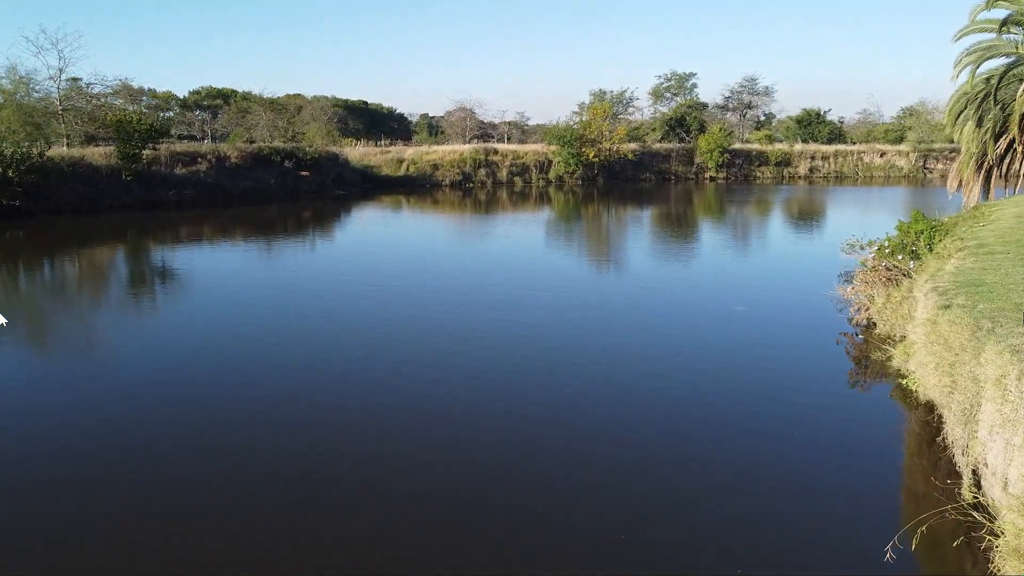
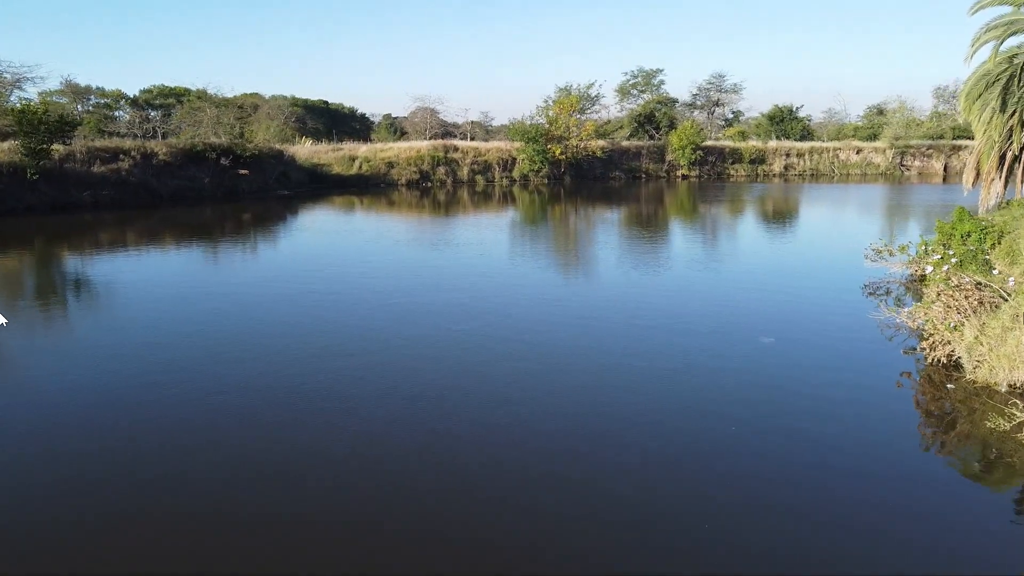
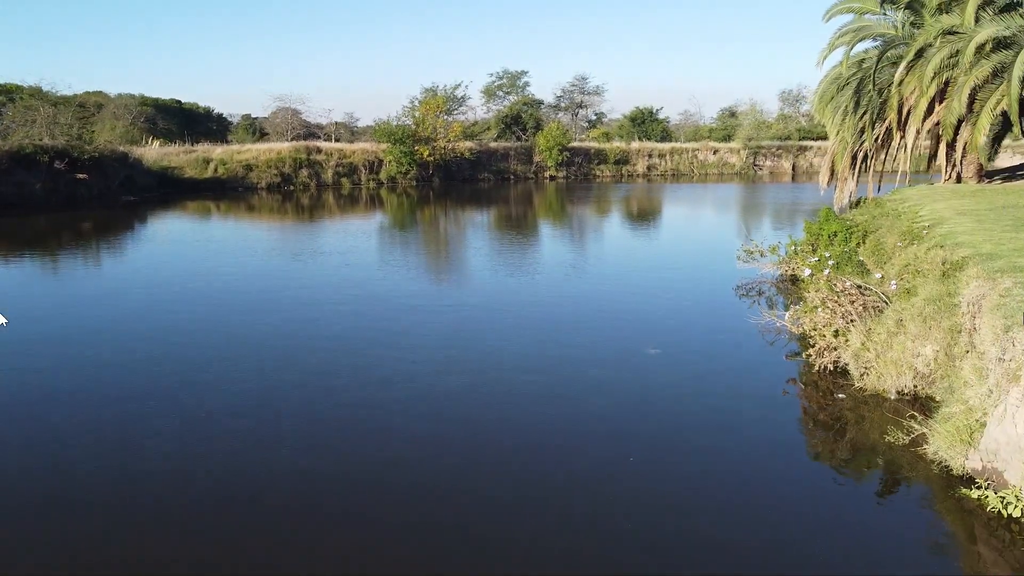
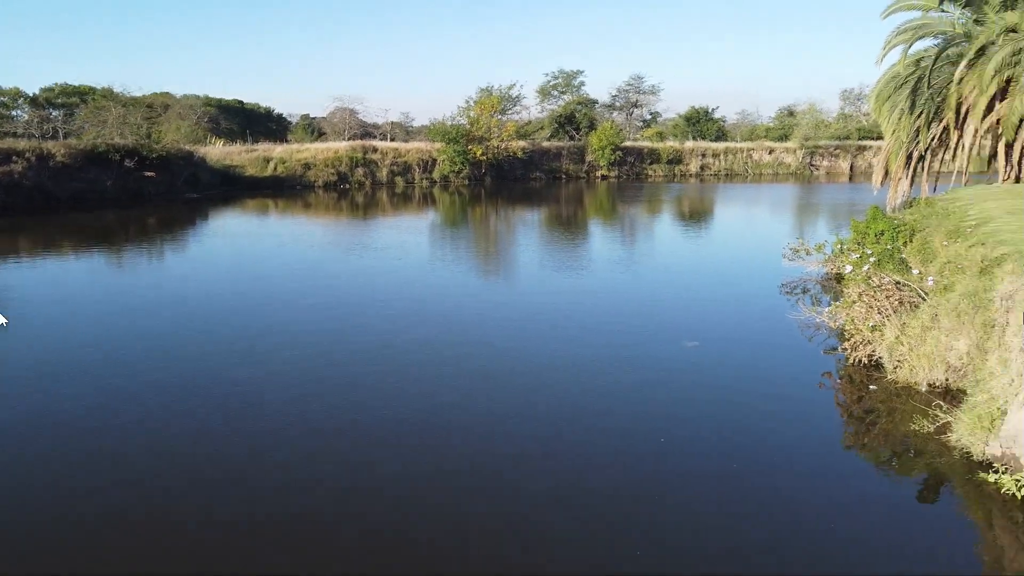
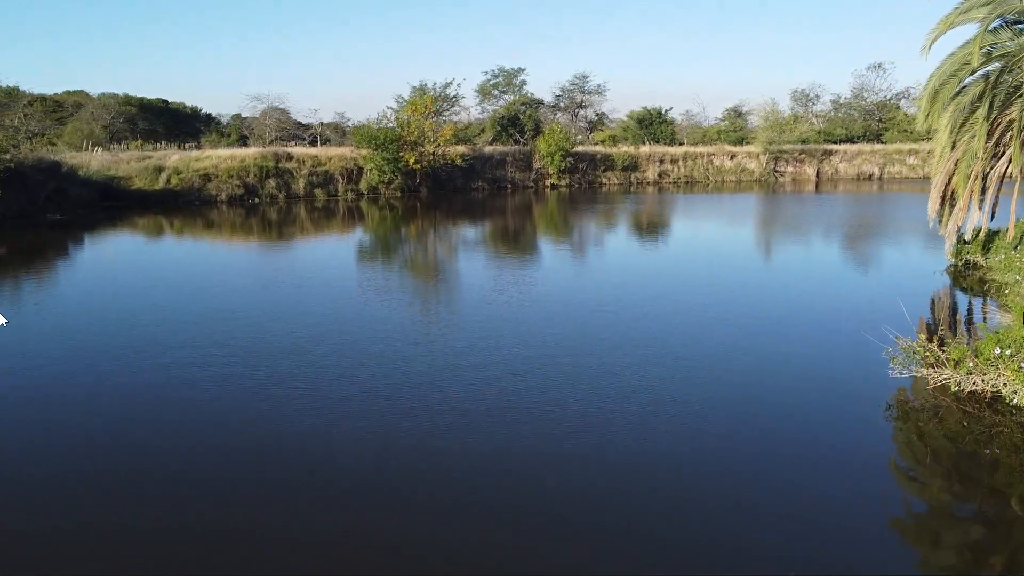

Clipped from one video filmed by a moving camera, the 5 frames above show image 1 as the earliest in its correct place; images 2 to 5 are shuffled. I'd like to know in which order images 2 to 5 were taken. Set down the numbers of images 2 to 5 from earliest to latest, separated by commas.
2, 4, 3, 5
